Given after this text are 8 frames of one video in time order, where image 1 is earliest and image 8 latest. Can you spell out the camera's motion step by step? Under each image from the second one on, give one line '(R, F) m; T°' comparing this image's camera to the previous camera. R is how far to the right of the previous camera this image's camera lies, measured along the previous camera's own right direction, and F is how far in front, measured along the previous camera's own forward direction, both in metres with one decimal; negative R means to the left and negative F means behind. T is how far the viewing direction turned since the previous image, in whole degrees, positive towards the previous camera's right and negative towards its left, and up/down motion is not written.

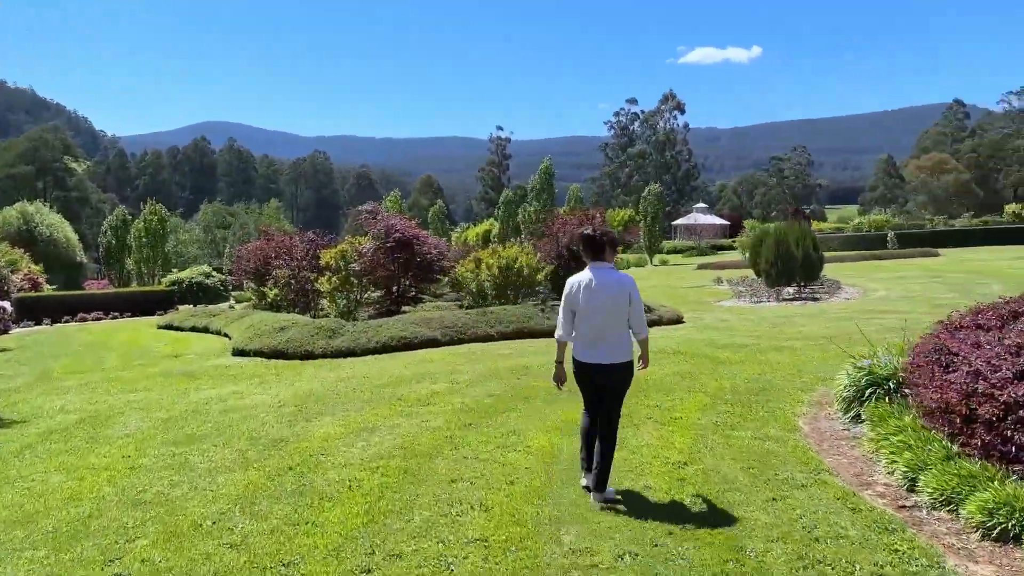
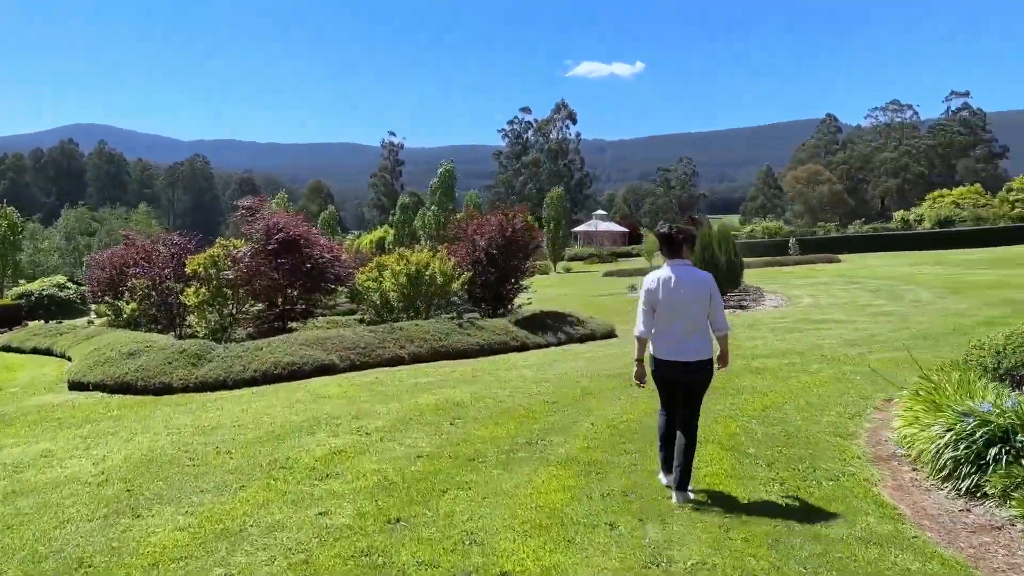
(-0.2, +1.9) m; +8°
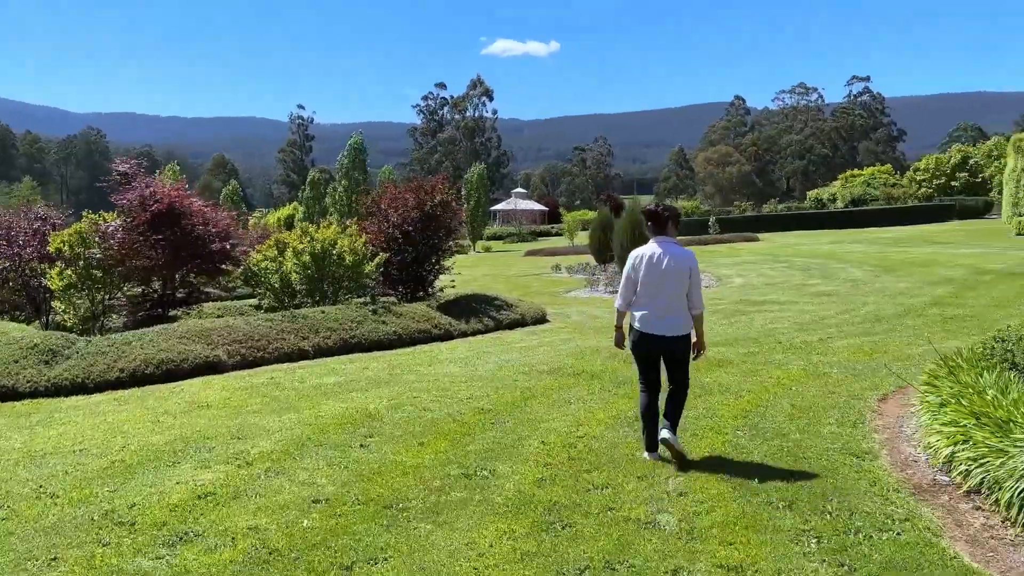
(-0.1, +1.2) m; +6°
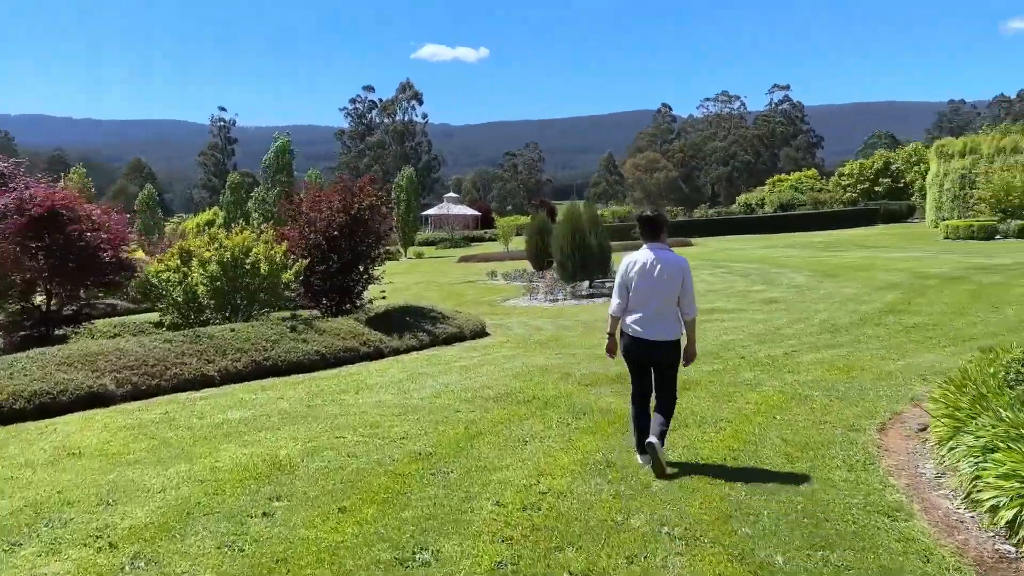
(-0.1, +0.9) m; +5°
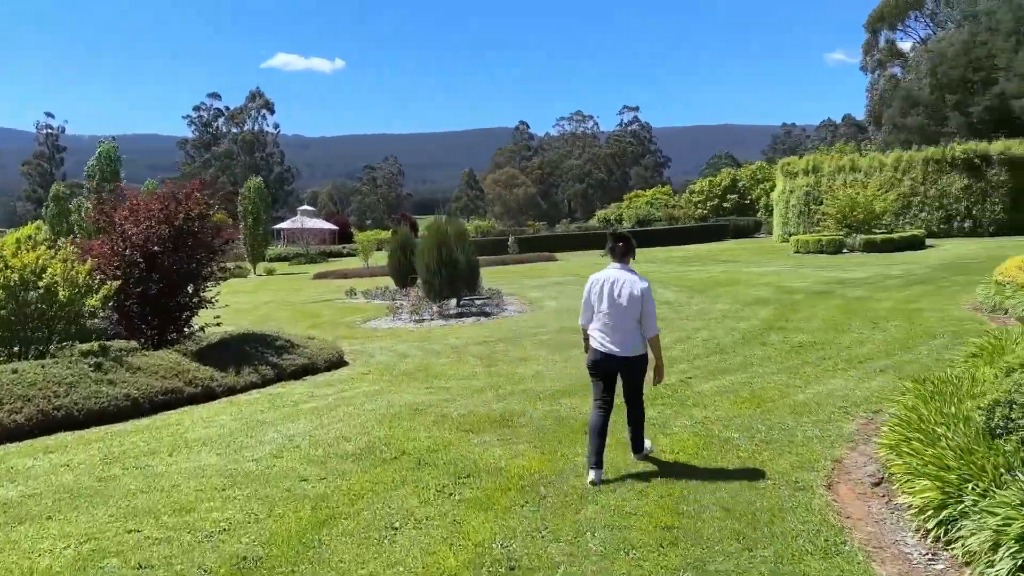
(0.0, +1.1) m; +10°
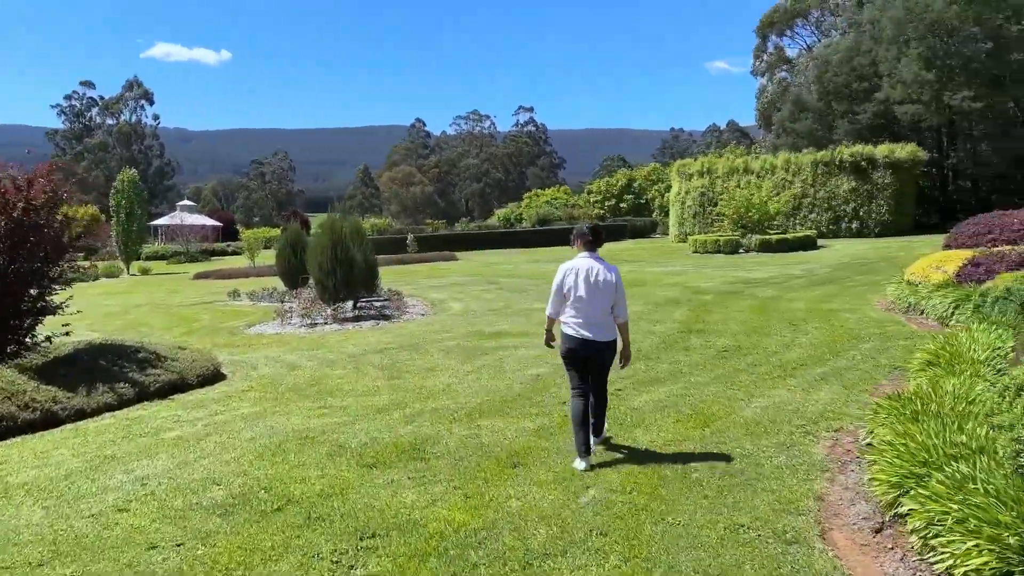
(-0.1, +0.8) m; +7°
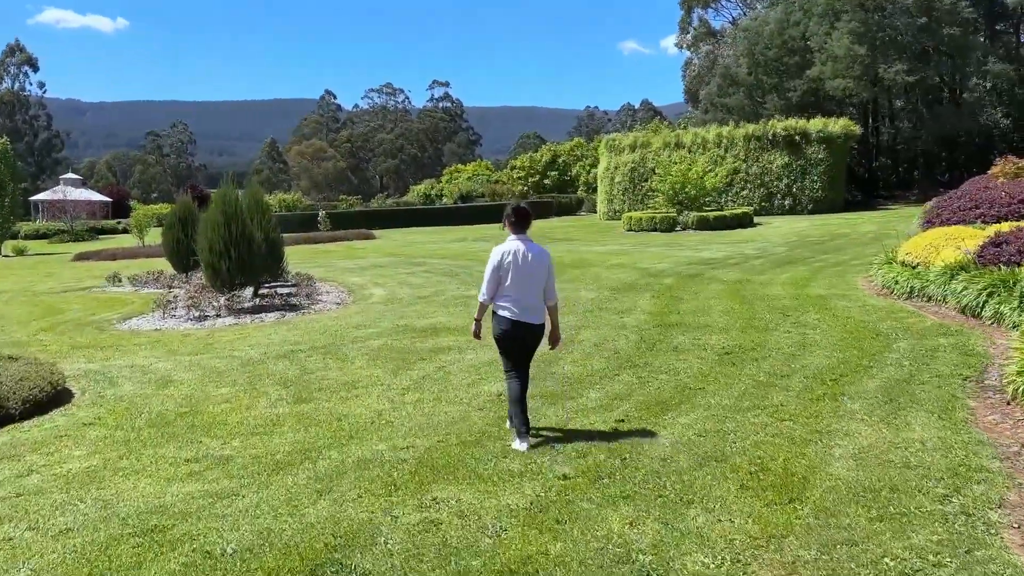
(-0.2, +1.8) m; +6°
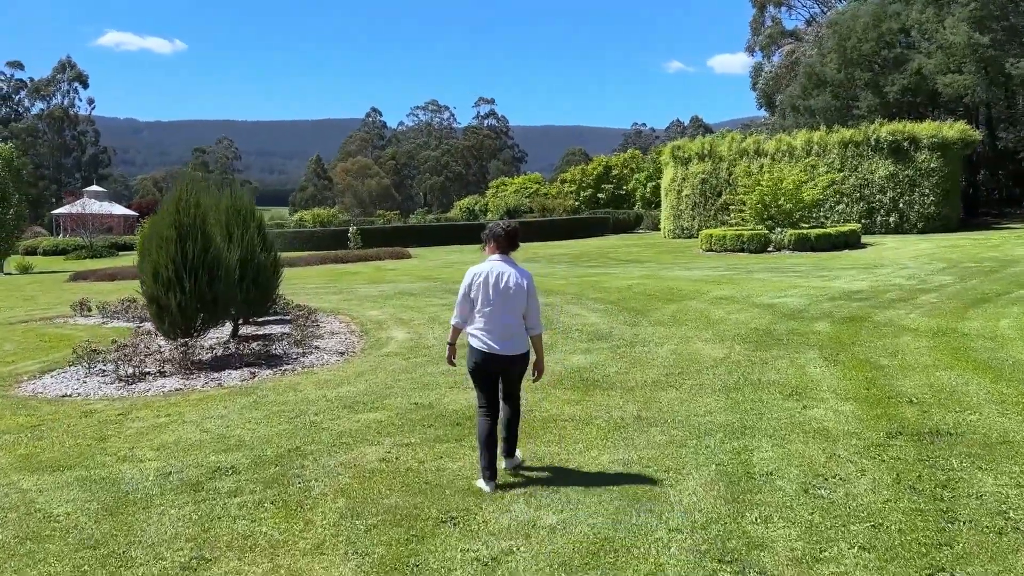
(-0.3, +3.4) m; -3°
